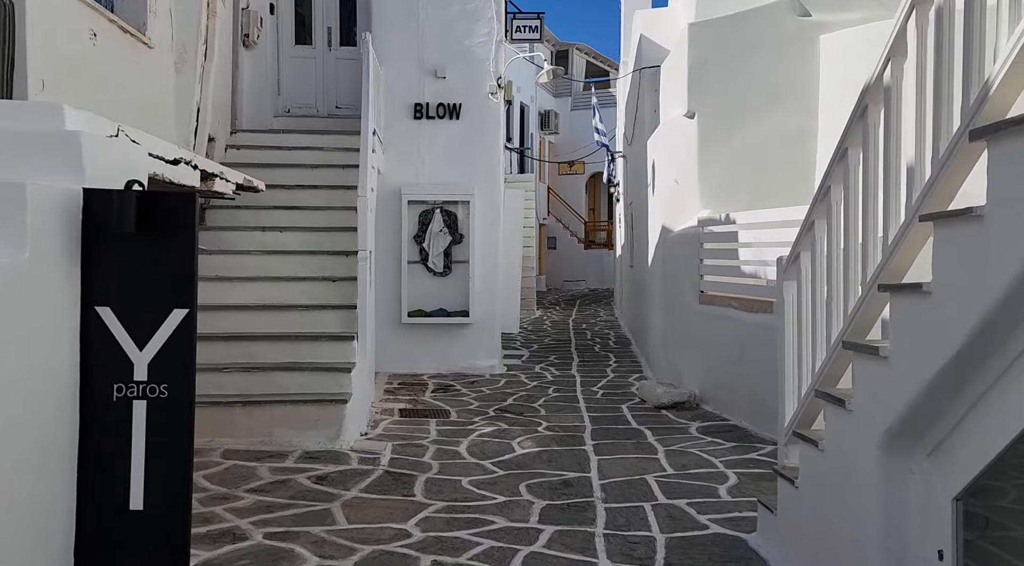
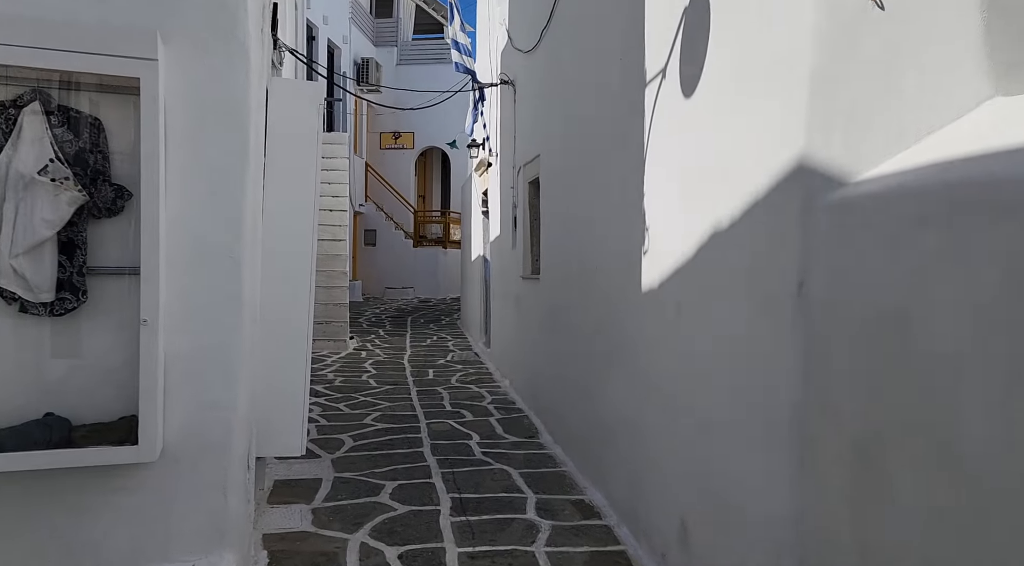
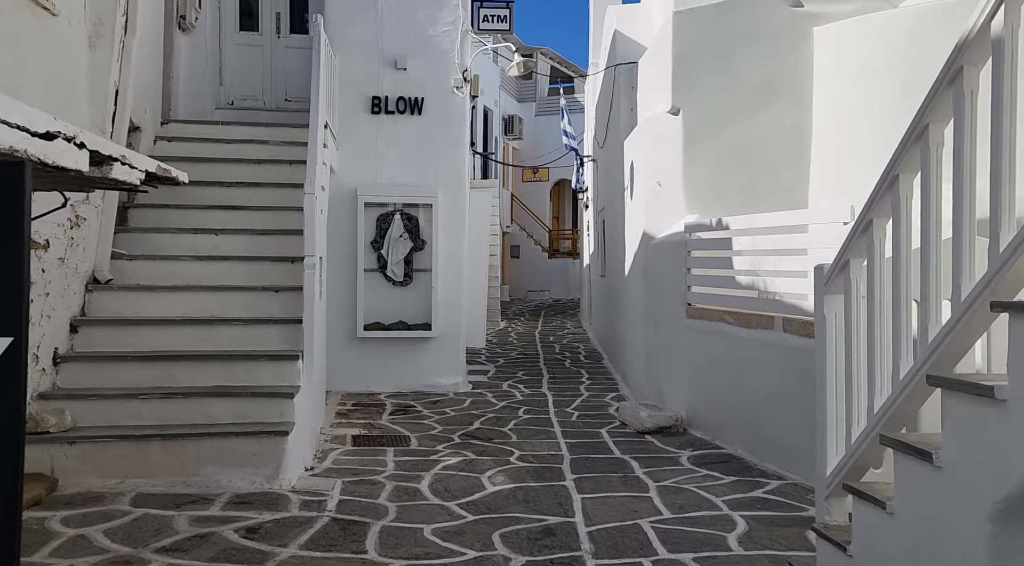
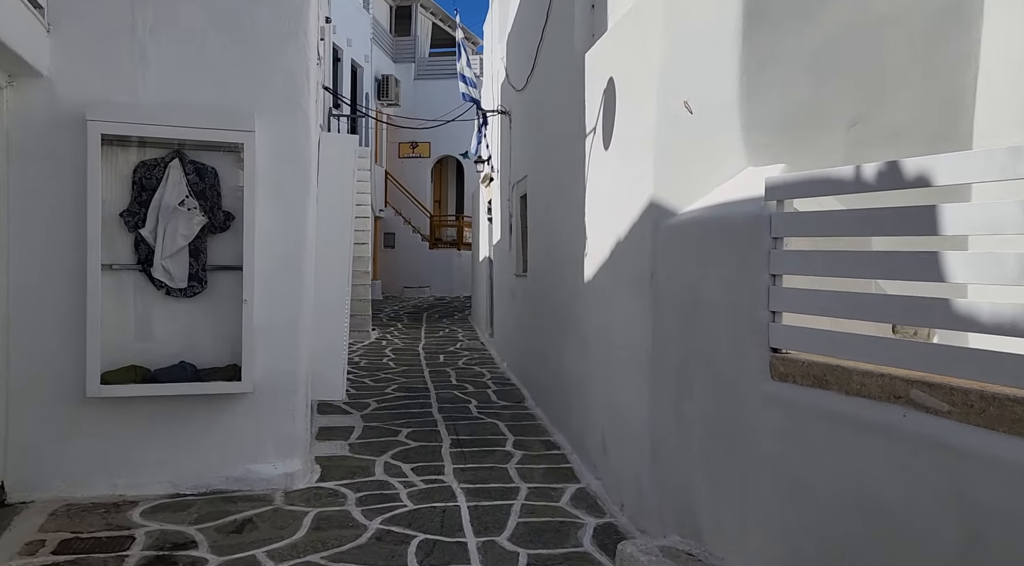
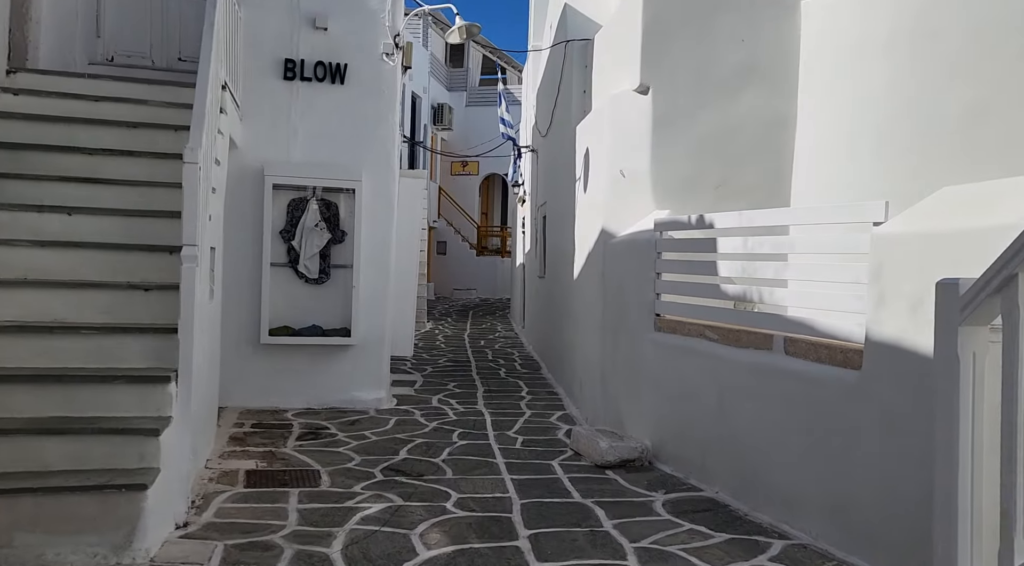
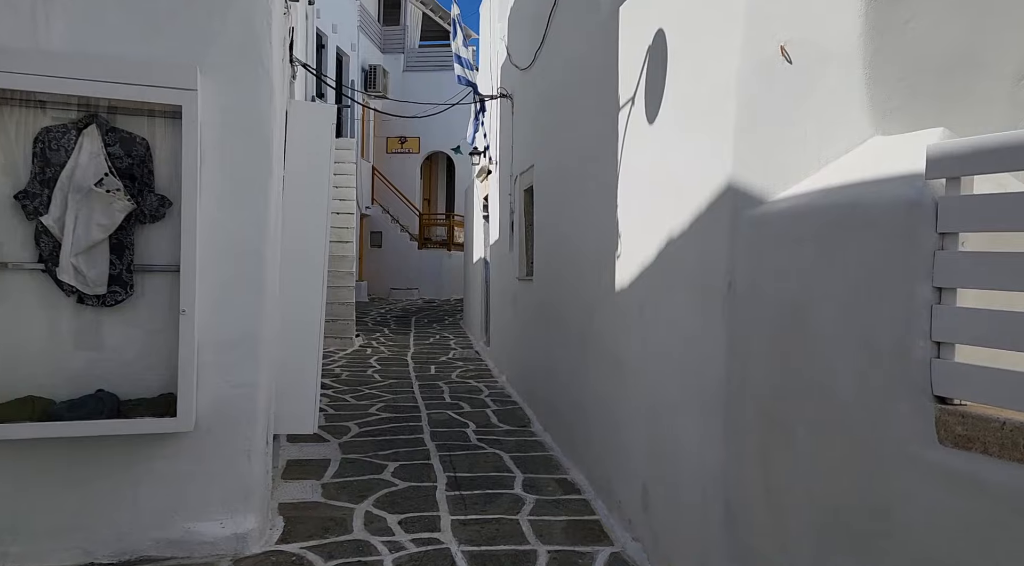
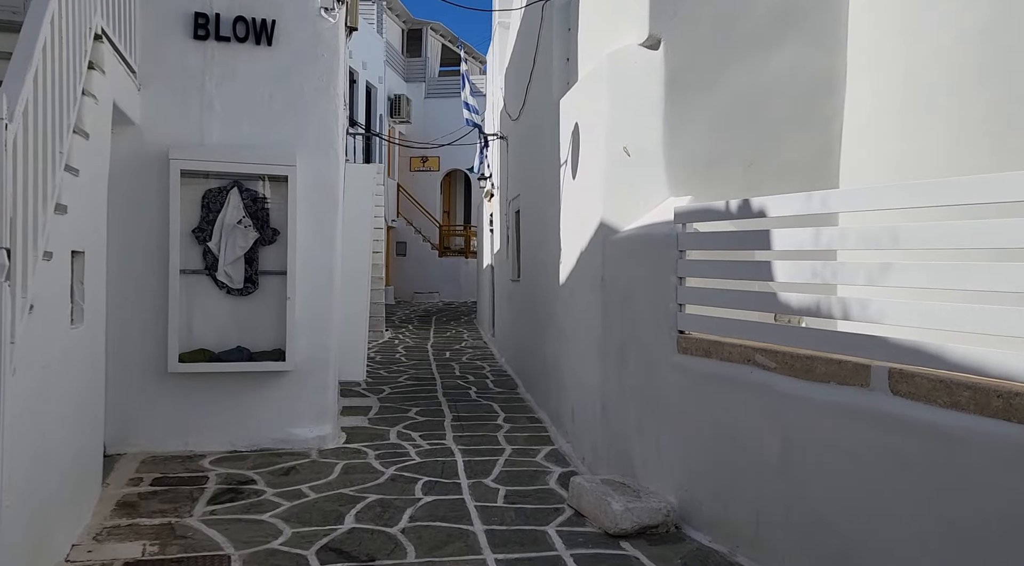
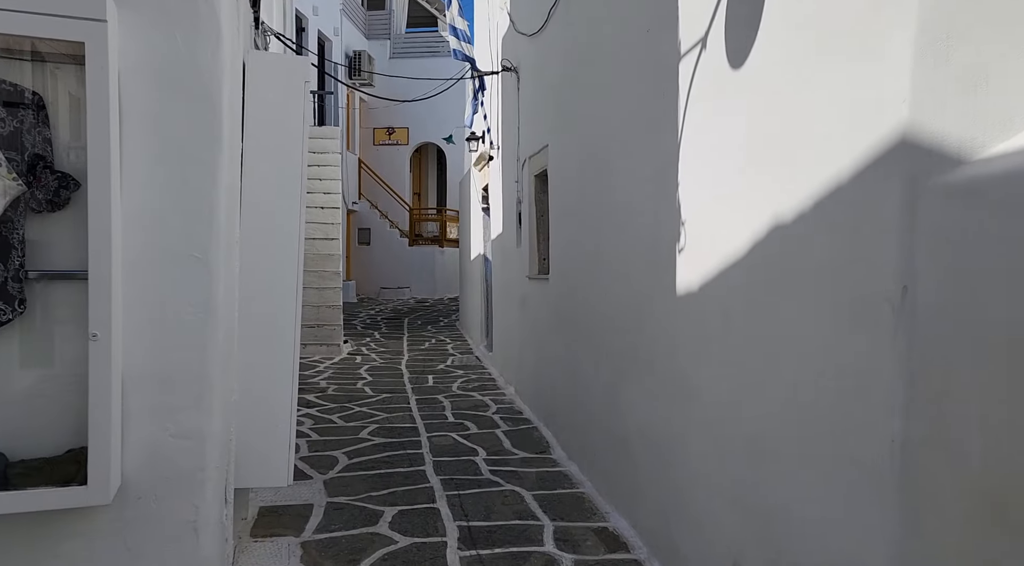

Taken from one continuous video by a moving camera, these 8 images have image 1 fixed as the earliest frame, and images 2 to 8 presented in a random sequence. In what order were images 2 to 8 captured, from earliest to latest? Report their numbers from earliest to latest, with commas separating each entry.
3, 5, 7, 4, 6, 2, 8
